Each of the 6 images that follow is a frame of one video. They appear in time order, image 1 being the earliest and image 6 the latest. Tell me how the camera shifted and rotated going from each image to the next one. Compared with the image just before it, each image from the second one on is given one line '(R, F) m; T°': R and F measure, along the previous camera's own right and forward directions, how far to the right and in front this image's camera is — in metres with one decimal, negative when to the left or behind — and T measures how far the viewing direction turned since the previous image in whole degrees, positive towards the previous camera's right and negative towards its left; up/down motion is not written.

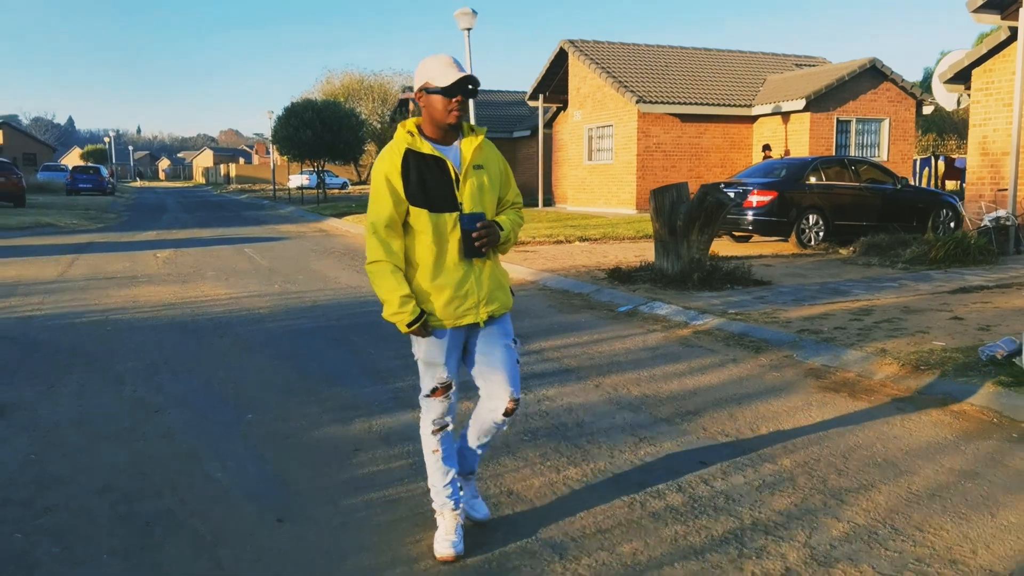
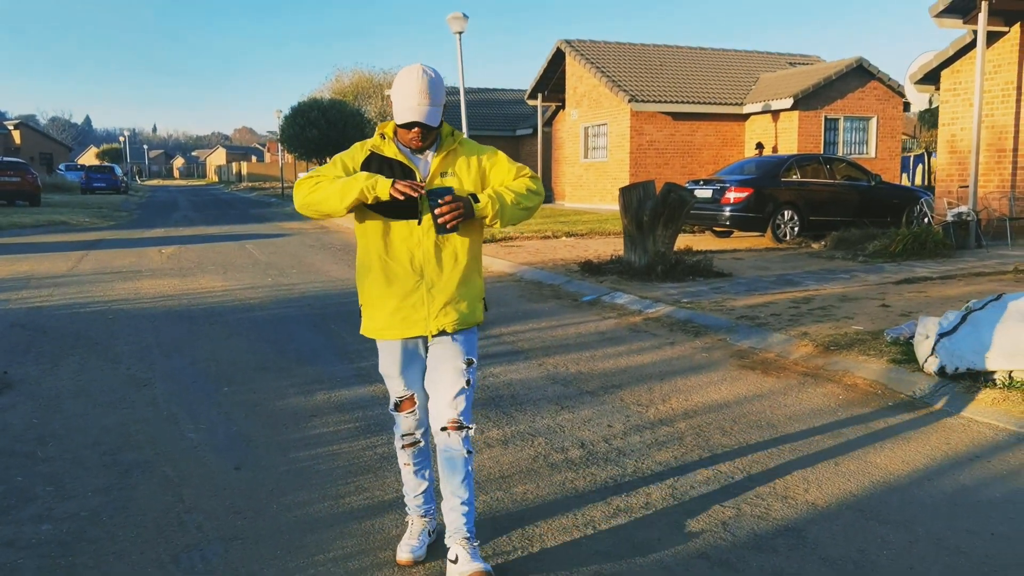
(+0.5, -0.6) m; -1°
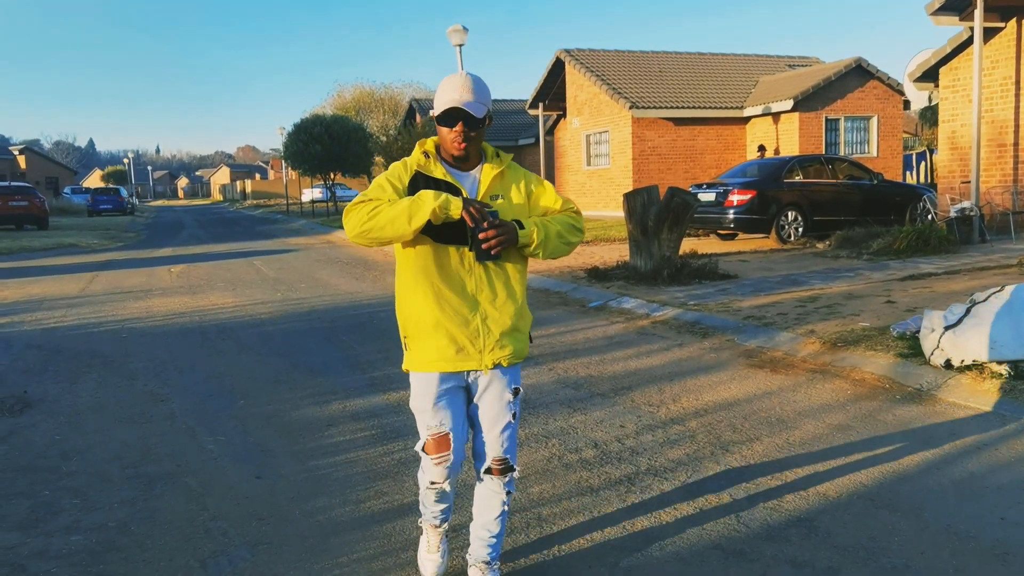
(0.0, -0.1) m; 0°
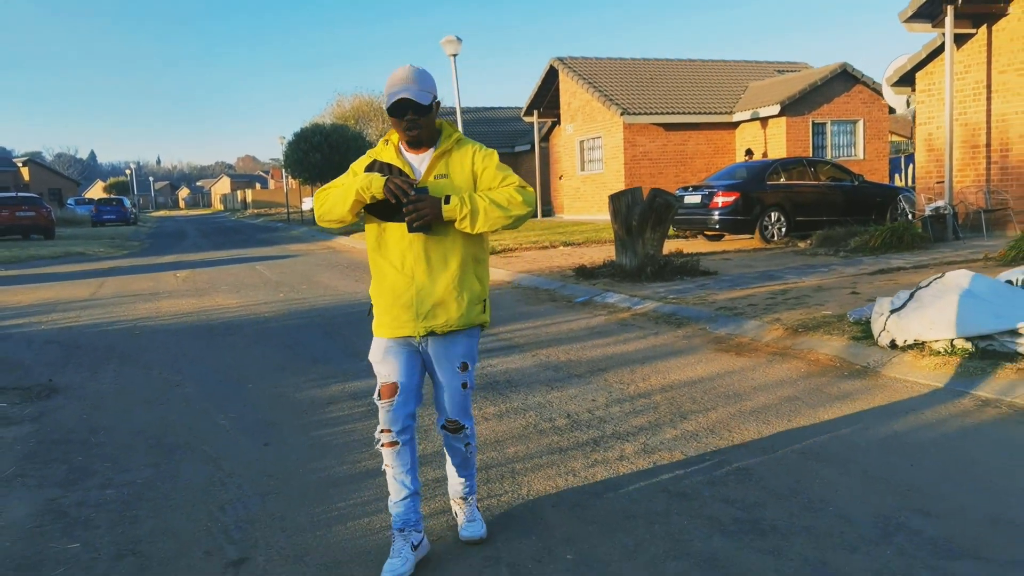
(+0.1, -0.5) m; 0°
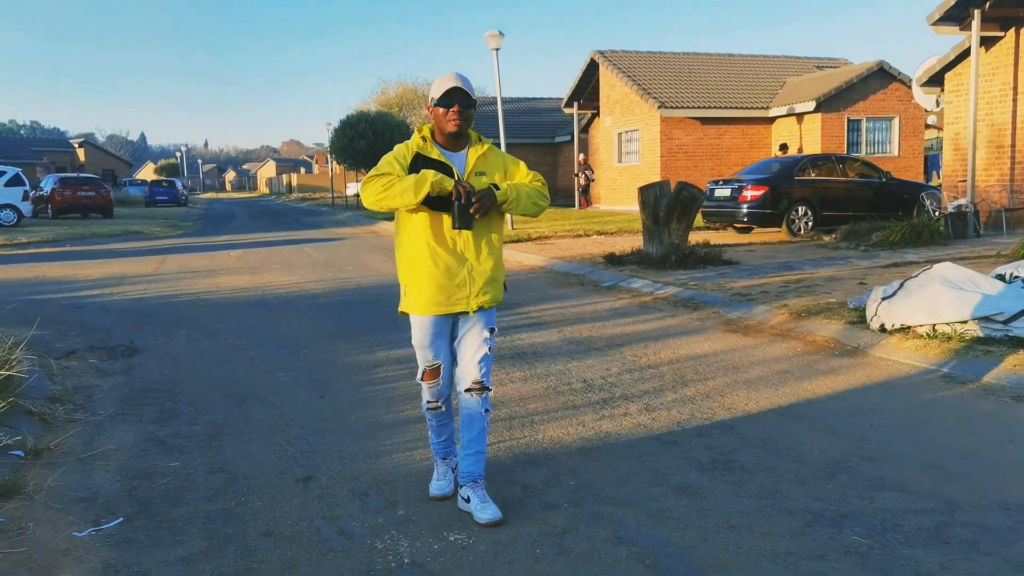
(+0.1, -0.7) m; -3°
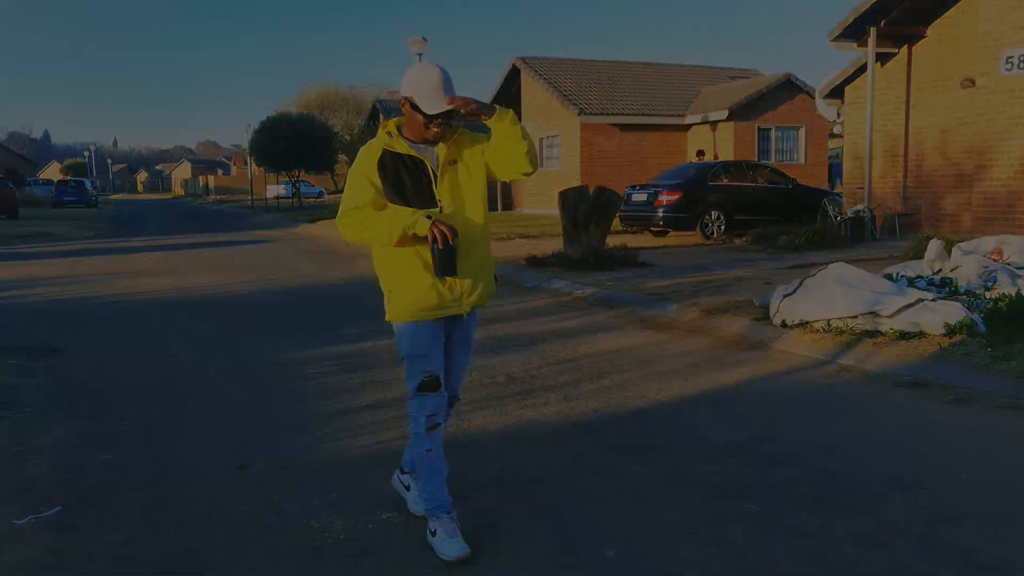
(0.0, -0.3) m; +5°
